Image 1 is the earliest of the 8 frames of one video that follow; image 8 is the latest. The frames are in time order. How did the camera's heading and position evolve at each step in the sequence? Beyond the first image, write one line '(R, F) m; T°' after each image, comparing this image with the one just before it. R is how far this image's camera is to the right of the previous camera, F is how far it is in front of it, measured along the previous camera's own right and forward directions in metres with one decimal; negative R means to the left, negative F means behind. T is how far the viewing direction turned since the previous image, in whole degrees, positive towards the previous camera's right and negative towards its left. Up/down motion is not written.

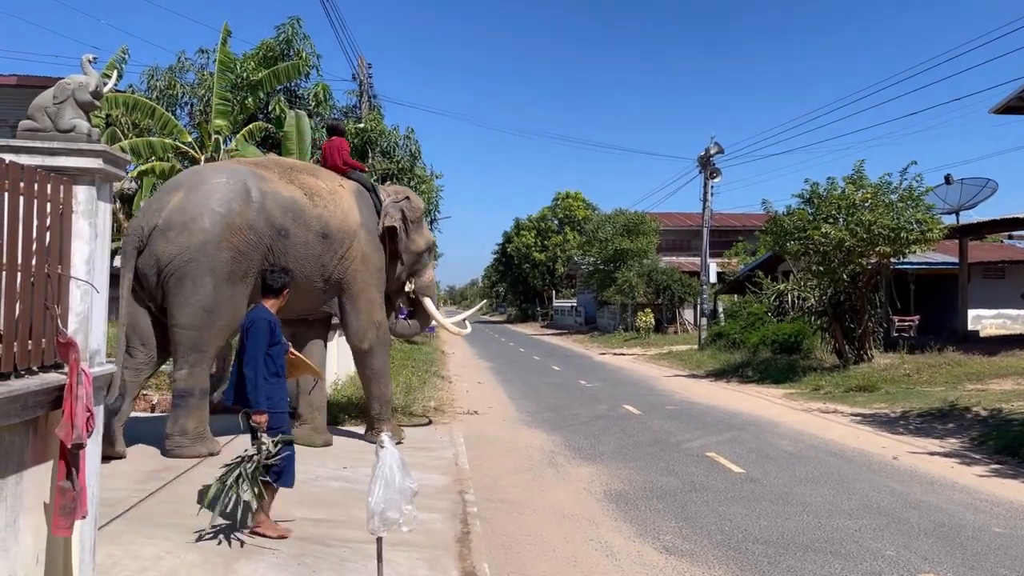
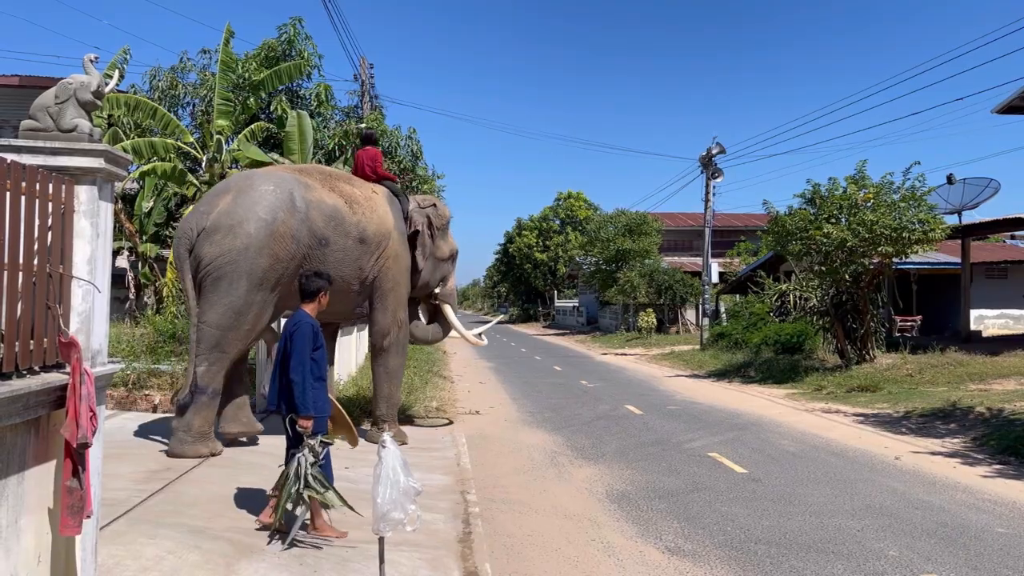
(0.0, 0.0) m; 0°
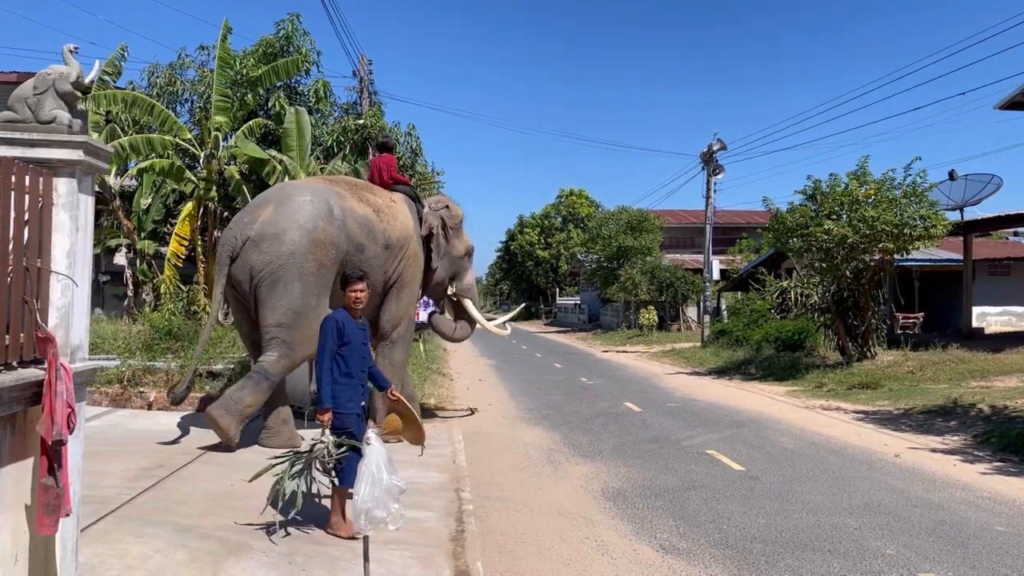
(+0.1, +0.1) m; 0°
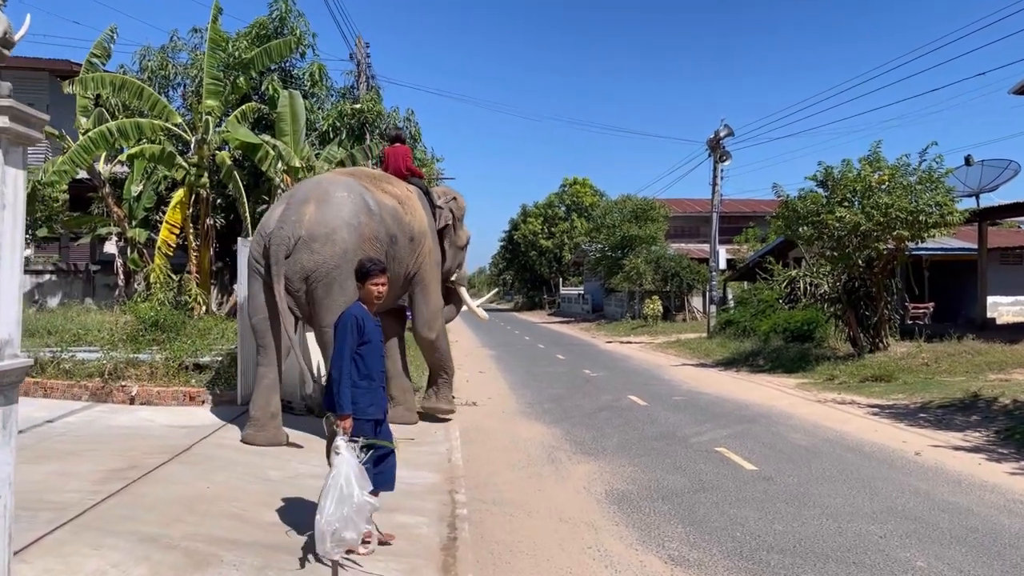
(0.0, +0.4) m; 0°
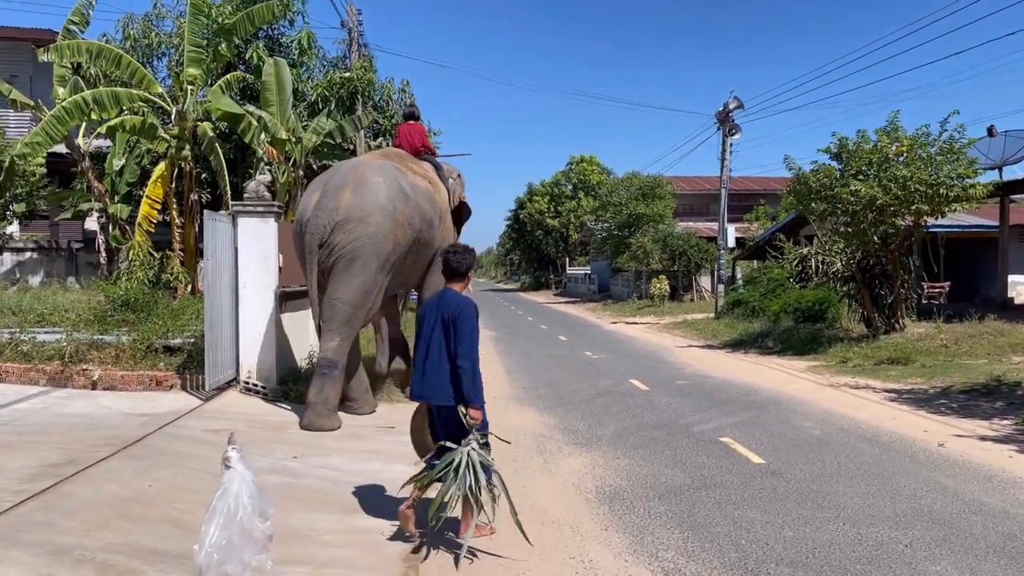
(+0.2, +0.7) m; -1°
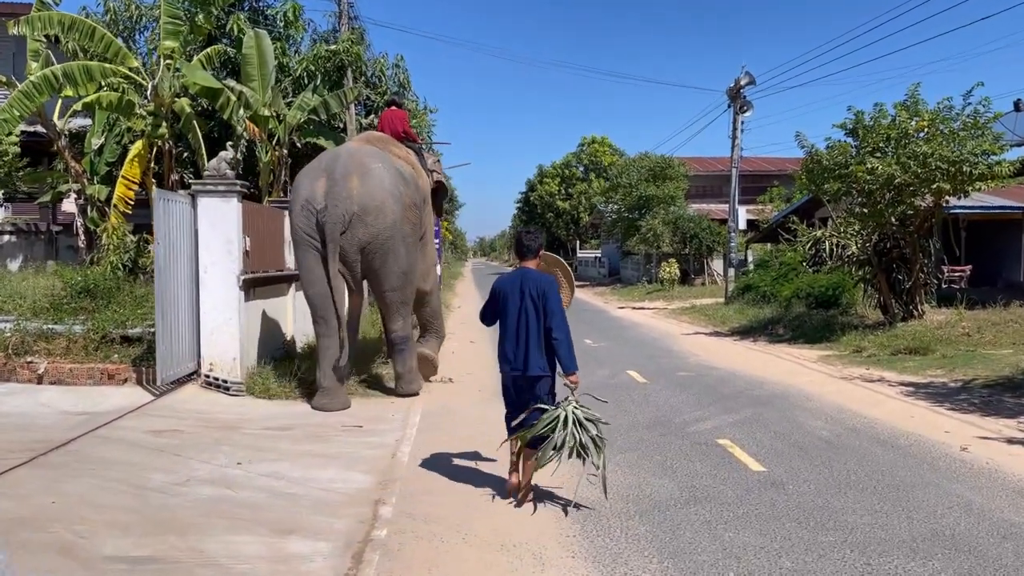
(+0.3, +0.7) m; -1°
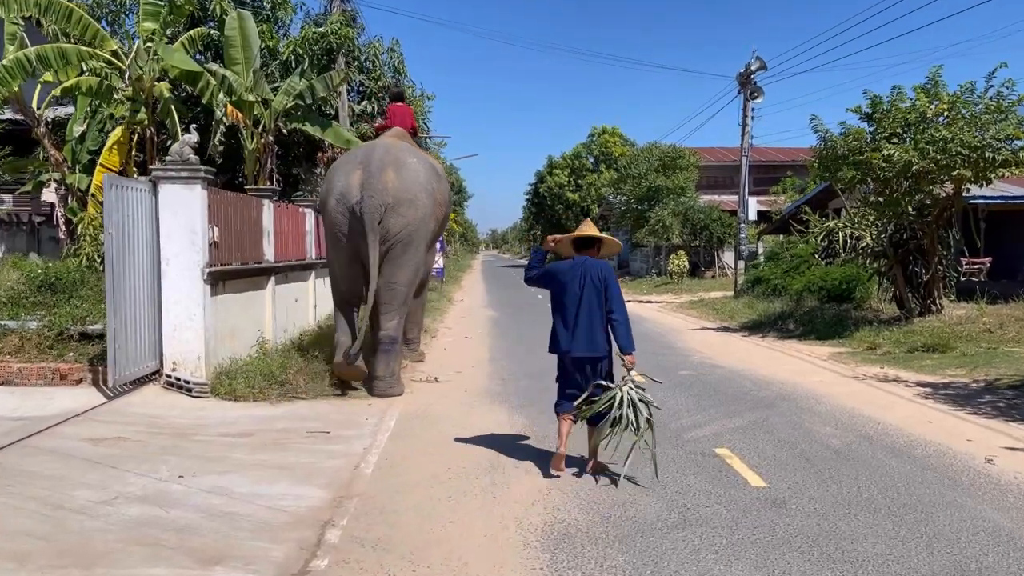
(+0.3, +0.6) m; -1°
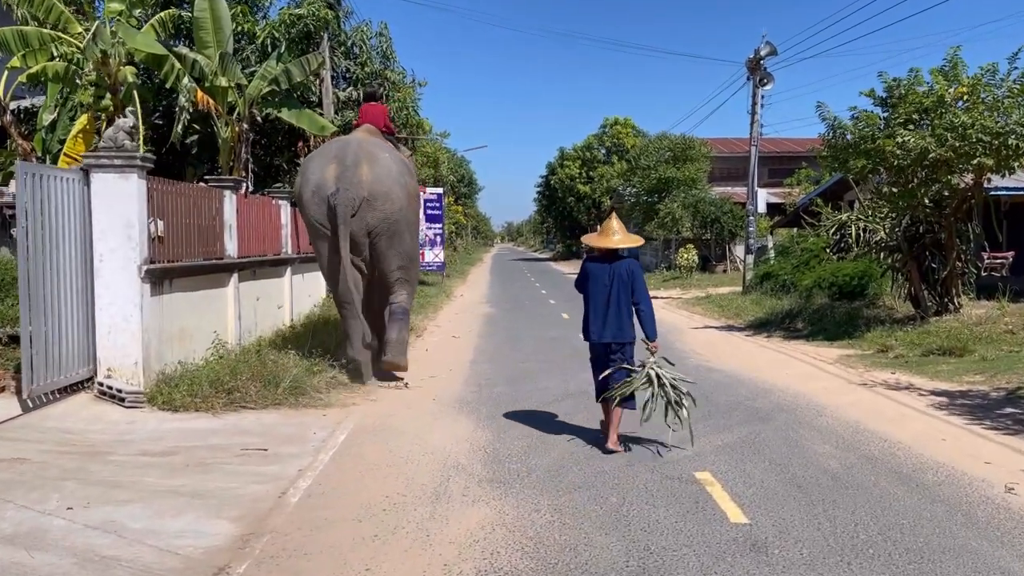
(+0.4, +0.7) m; -1°
